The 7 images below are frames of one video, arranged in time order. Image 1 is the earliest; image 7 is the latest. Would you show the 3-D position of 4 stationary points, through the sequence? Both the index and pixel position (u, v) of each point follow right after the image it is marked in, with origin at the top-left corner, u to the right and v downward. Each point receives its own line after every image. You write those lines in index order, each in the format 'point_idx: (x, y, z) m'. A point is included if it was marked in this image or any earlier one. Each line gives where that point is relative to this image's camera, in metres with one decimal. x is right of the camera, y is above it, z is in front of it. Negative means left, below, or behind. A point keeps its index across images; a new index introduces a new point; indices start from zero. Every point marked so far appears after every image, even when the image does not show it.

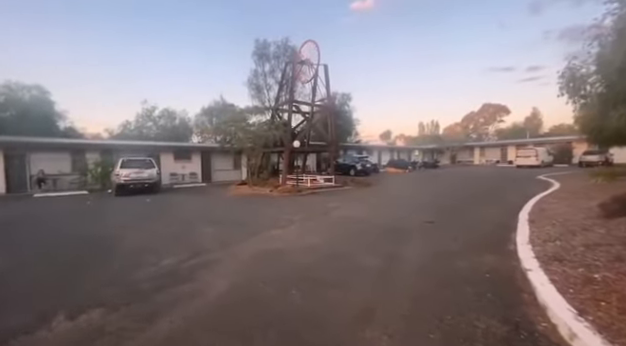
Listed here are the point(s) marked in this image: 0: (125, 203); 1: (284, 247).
0: (-8.9, -1.5, +13.0) m
1: (-0.6, -1.5, +5.5) m
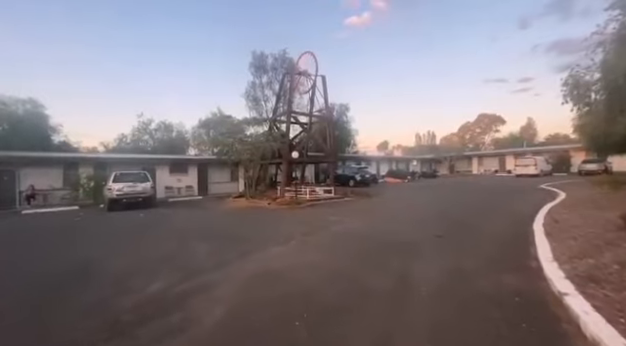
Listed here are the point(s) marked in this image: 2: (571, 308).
0: (-8.9, -2.1, +12.5) m
1: (-0.5, -1.7, +5.0) m
2: (+2.6, -1.4, +2.8) m
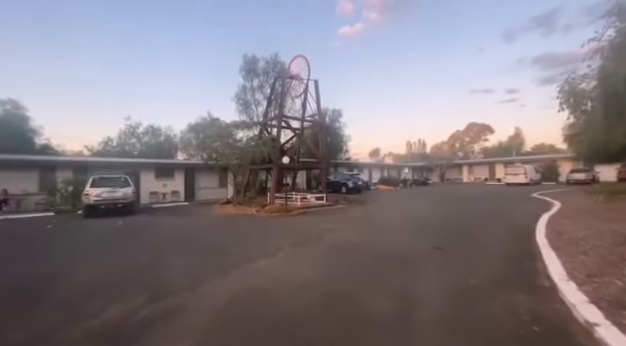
0: (-9.4, -2.3, +11.6) m
1: (-0.7, -1.8, +4.5) m
2: (+2.5, -1.4, +2.4) m
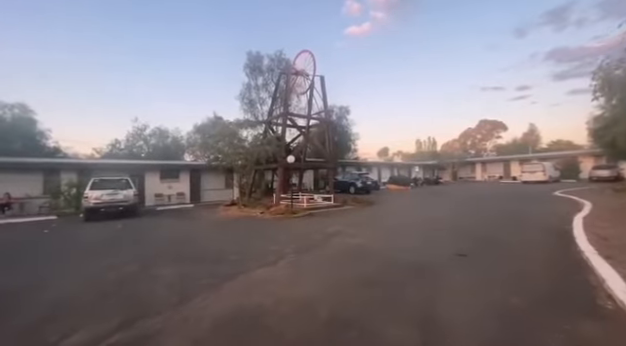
0: (-9.1, -2.4, +11.2) m
1: (-0.6, -1.8, +3.8) m
2: (+2.5, -1.4, +1.6) m
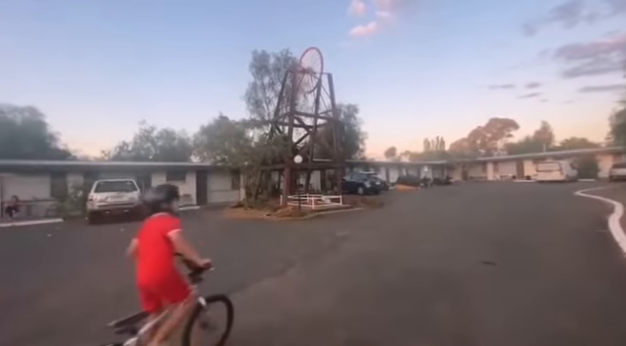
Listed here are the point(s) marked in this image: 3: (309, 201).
0: (-8.7, -2.4, +10.9) m
1: (-0.5, -1.8, +3.4) m
2: (+2.6, -1.3, +1.1) m
3: (-0.3, -1.9, +18.6) m
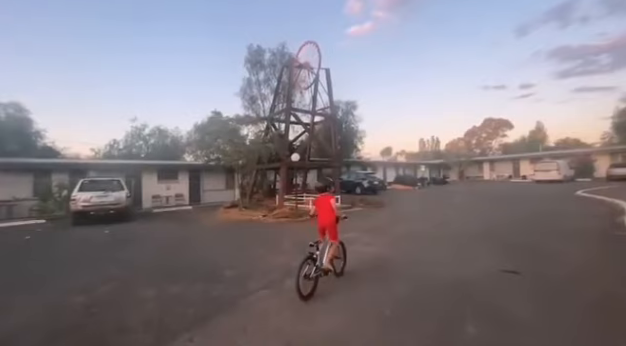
0: (-8.8, -2.4, +10.2) m
1: (-0.4, -1.7, +2.8) m
2: (+2.7, -1.3, +0.6) m
3: (-0.5, -1.8, +18.1) m
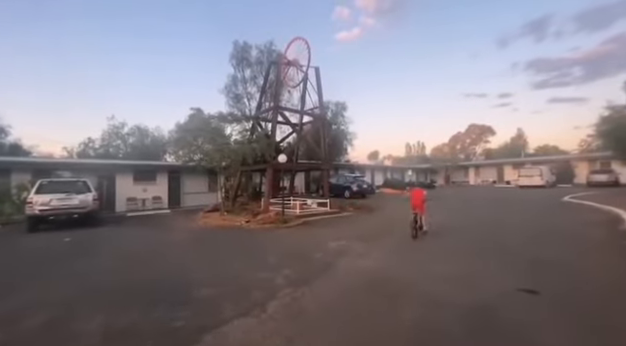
0: (-9.2, -2.4, +9.0) m
1: (-0.5, -1.7, +2.0) m
2: (+2.8, -1.3, -0.1) m
3: (-1.3, -2.0, +17.2) m
